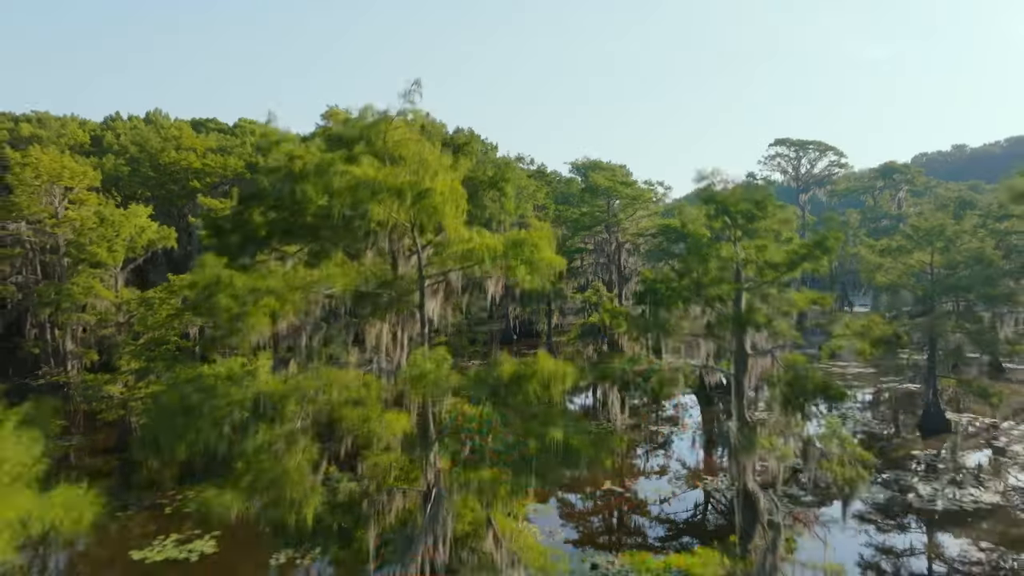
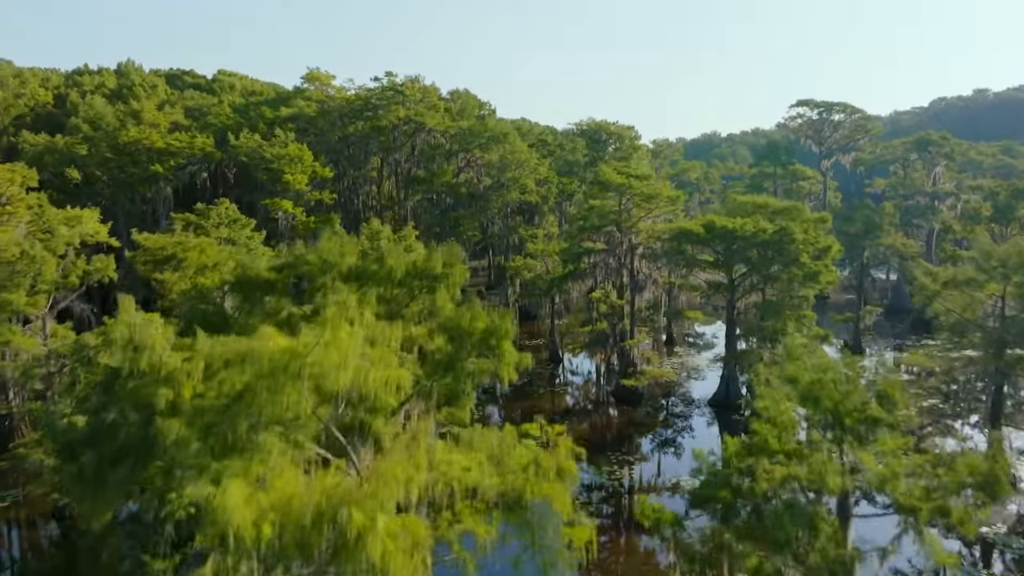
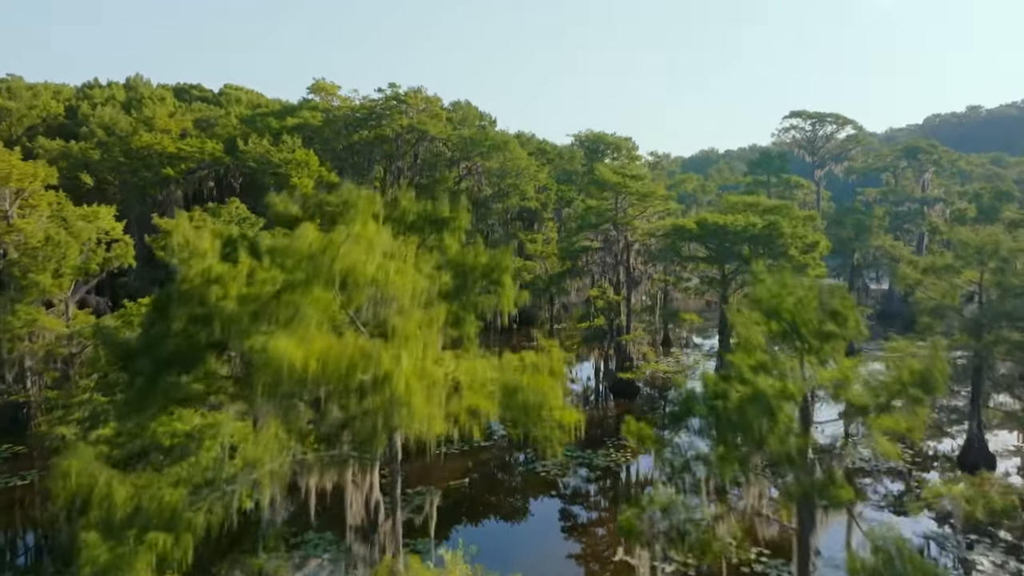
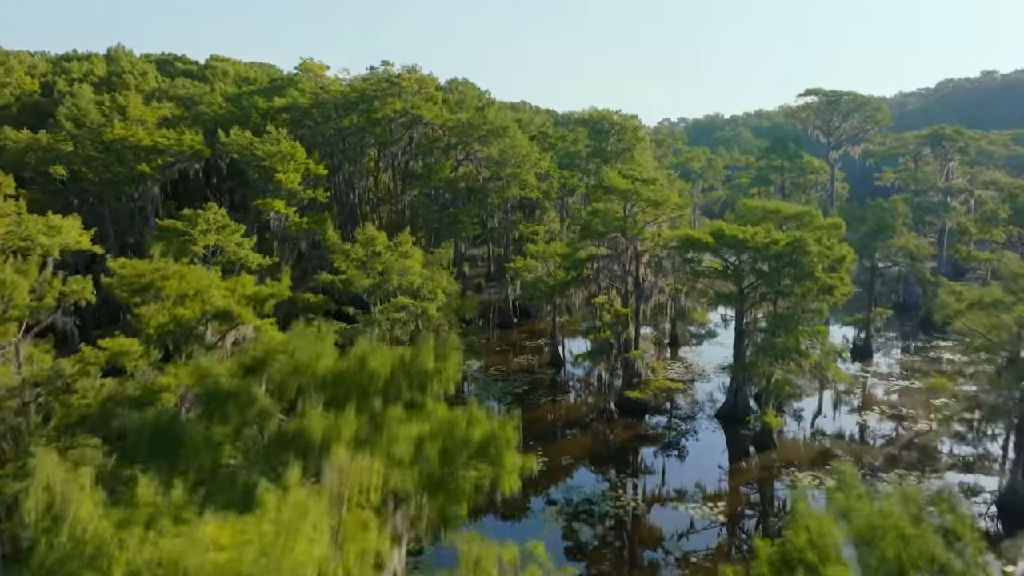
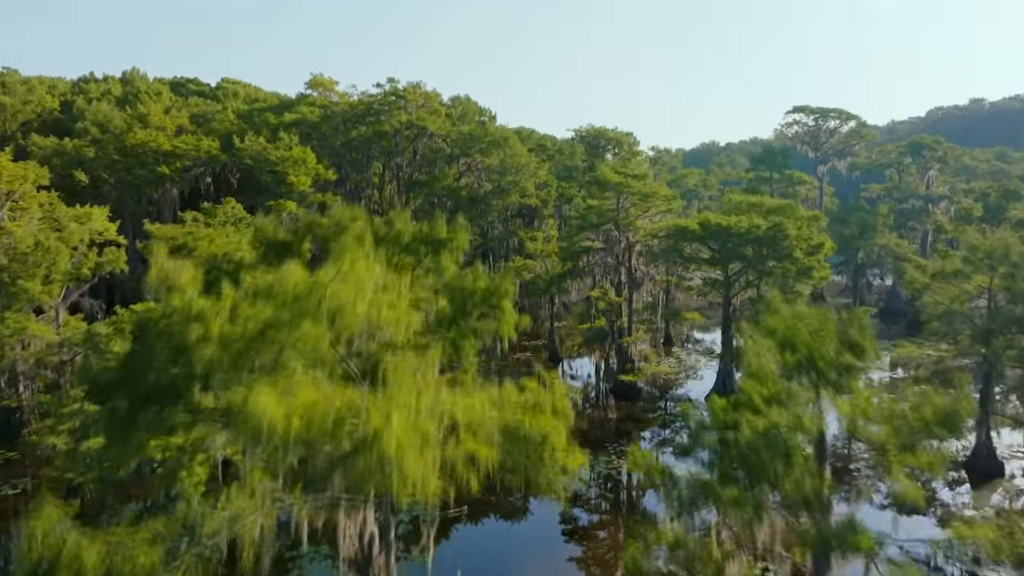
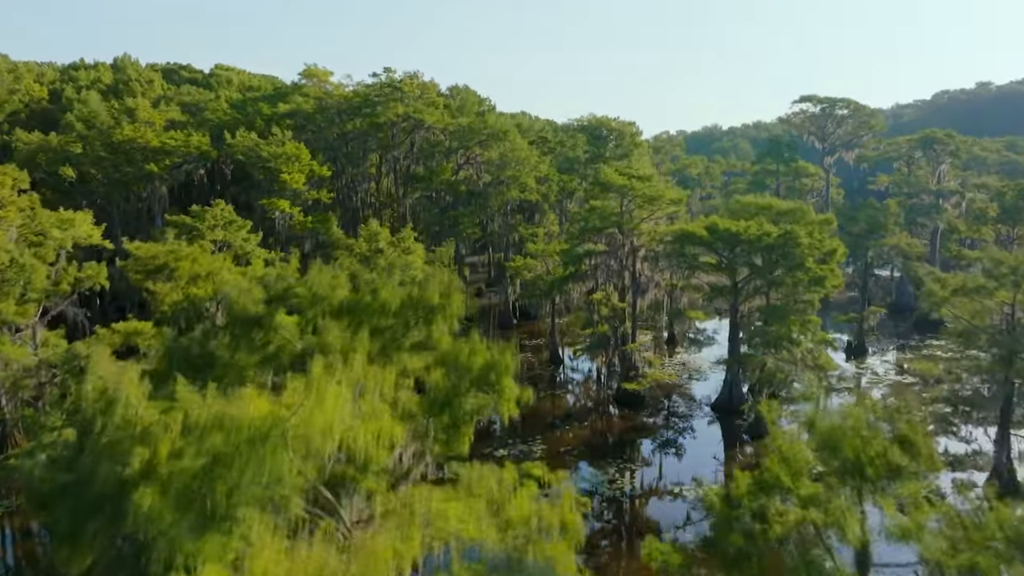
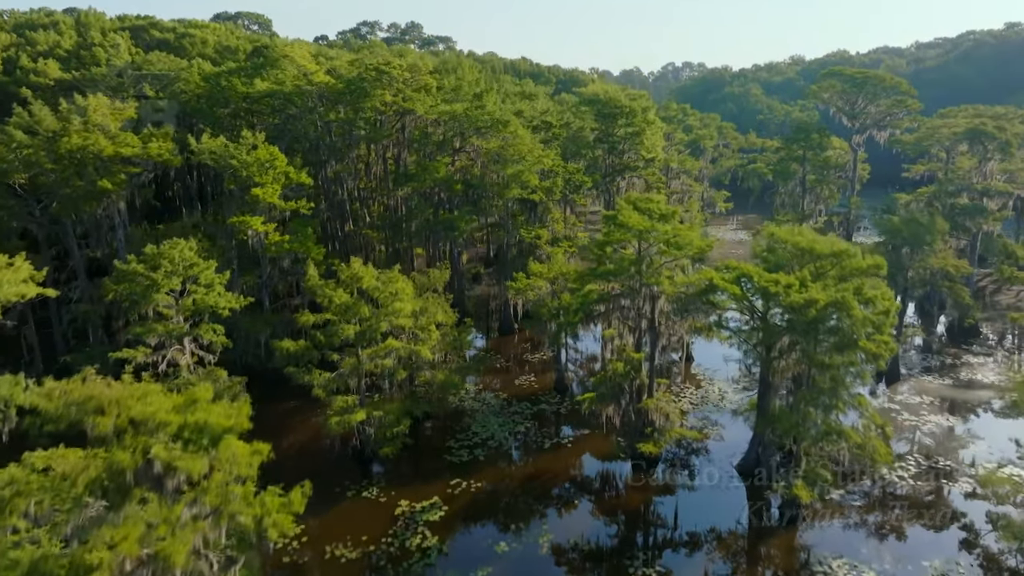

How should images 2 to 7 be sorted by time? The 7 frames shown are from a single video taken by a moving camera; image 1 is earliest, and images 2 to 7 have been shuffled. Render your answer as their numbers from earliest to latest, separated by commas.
3, 5, 2, 6, 4, 7
